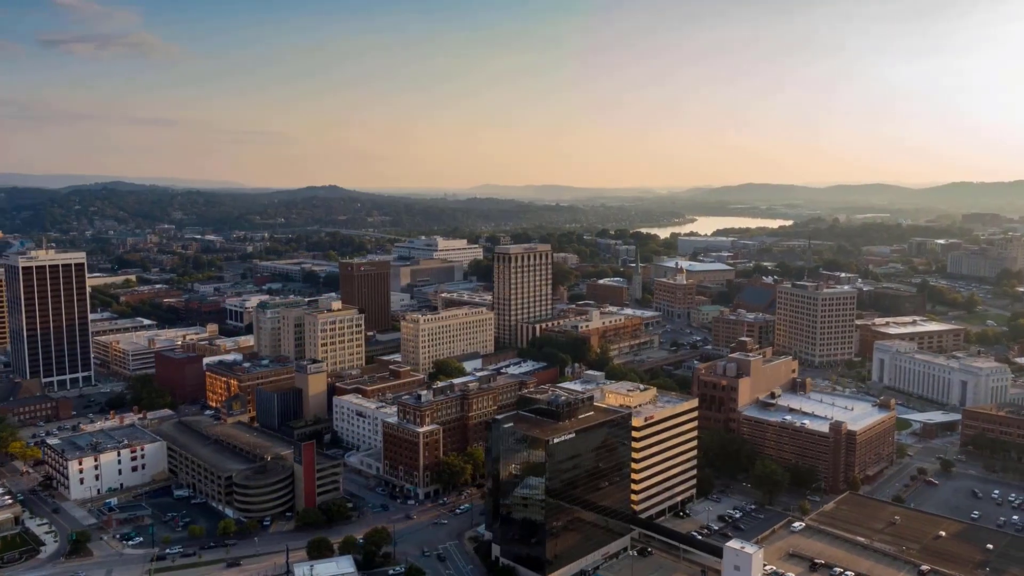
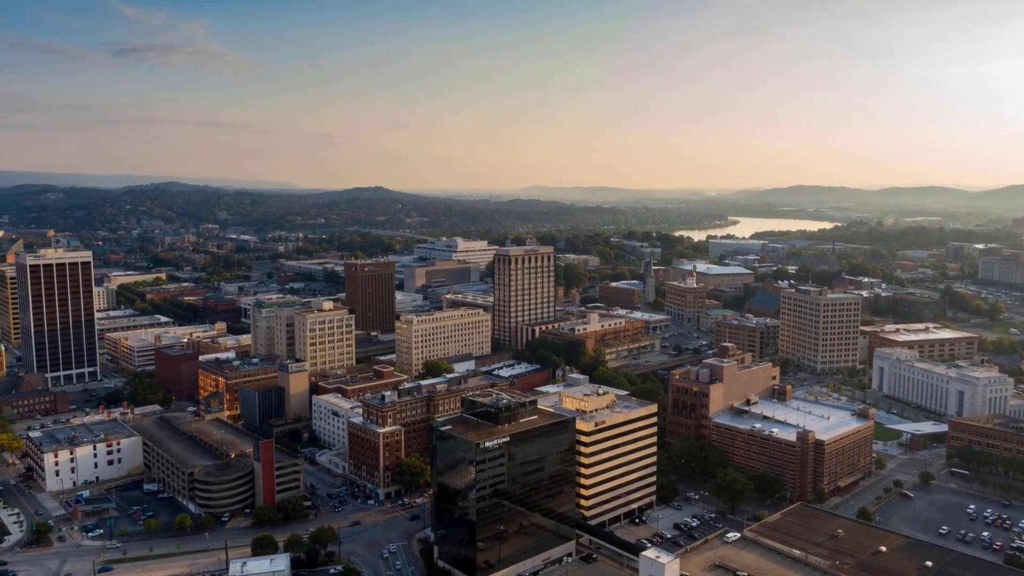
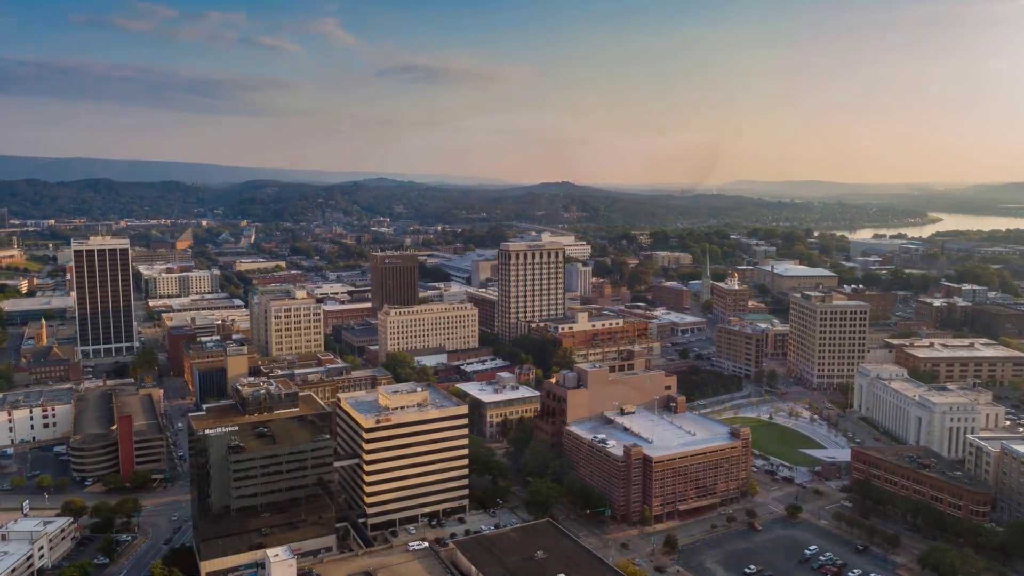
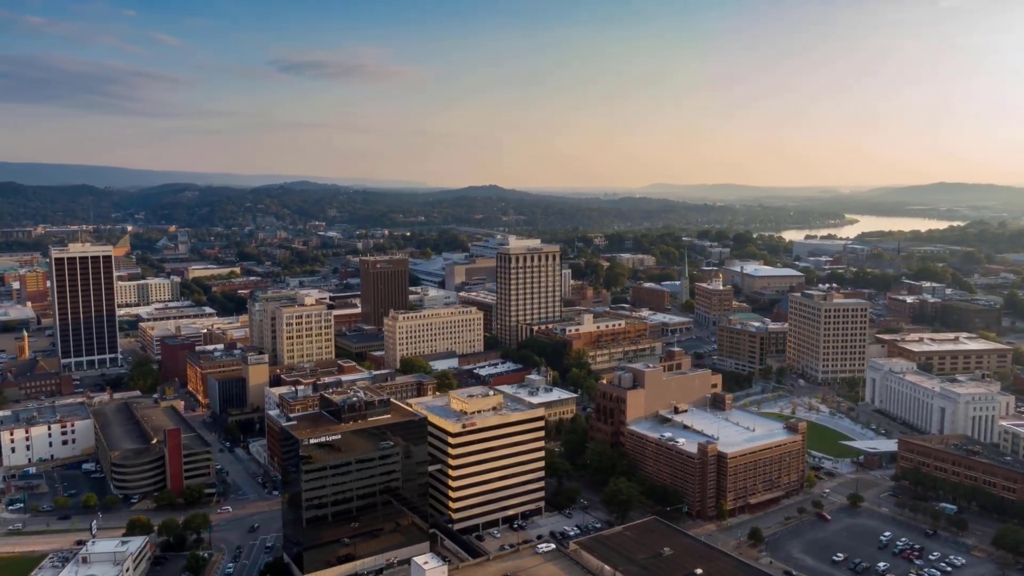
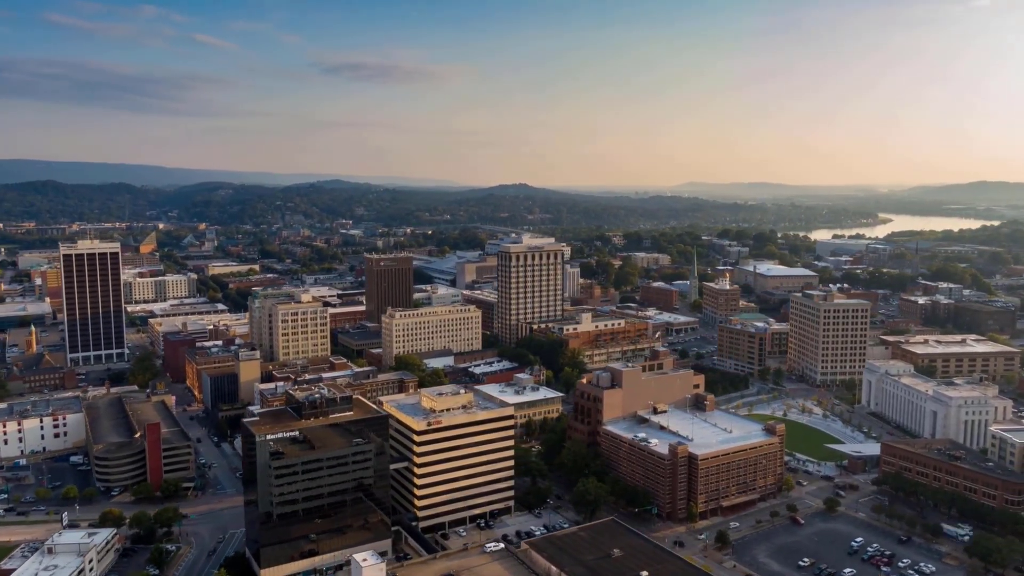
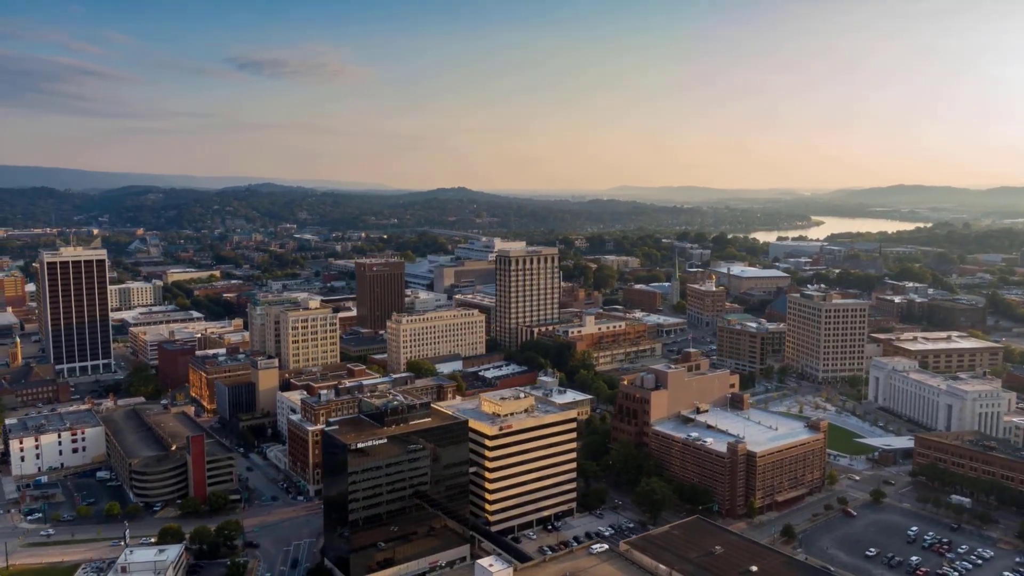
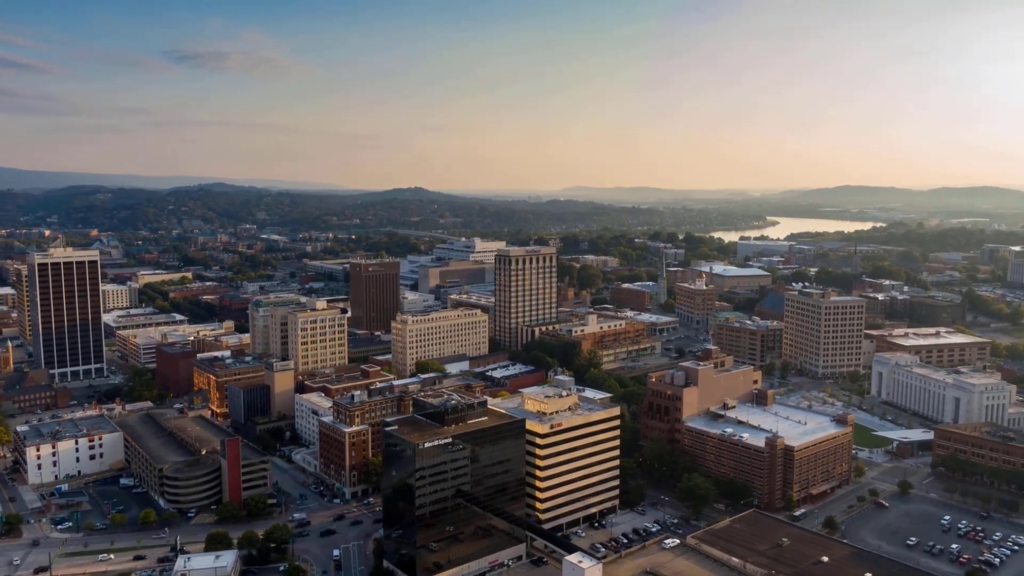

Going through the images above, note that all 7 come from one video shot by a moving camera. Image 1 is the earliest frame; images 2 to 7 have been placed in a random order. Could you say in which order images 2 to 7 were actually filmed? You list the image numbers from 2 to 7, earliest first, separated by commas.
2, 7, 6, 4, 5, 3
